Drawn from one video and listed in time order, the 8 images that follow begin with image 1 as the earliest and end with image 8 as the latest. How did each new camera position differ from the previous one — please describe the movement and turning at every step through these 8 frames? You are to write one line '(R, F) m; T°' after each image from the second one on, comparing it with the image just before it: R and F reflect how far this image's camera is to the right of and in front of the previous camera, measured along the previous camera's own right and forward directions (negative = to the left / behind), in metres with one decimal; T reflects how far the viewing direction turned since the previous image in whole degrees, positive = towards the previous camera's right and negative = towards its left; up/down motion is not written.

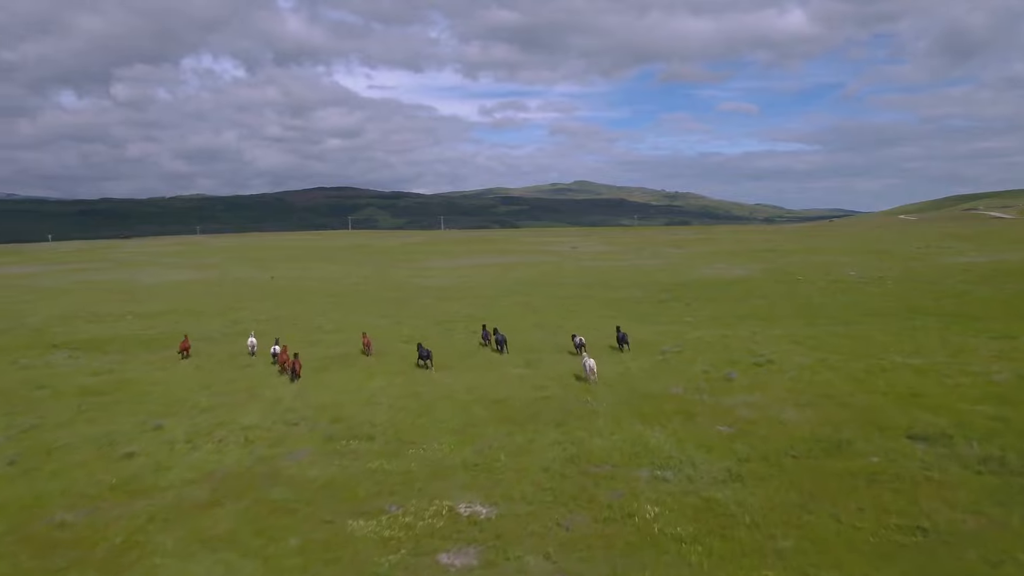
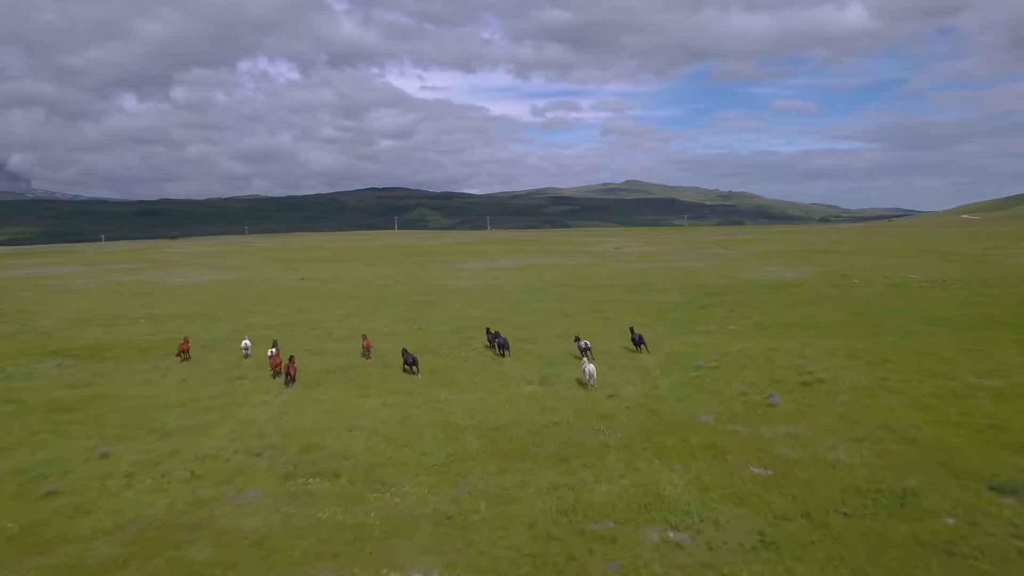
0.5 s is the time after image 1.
(+1.1, +3.3) m; -3°
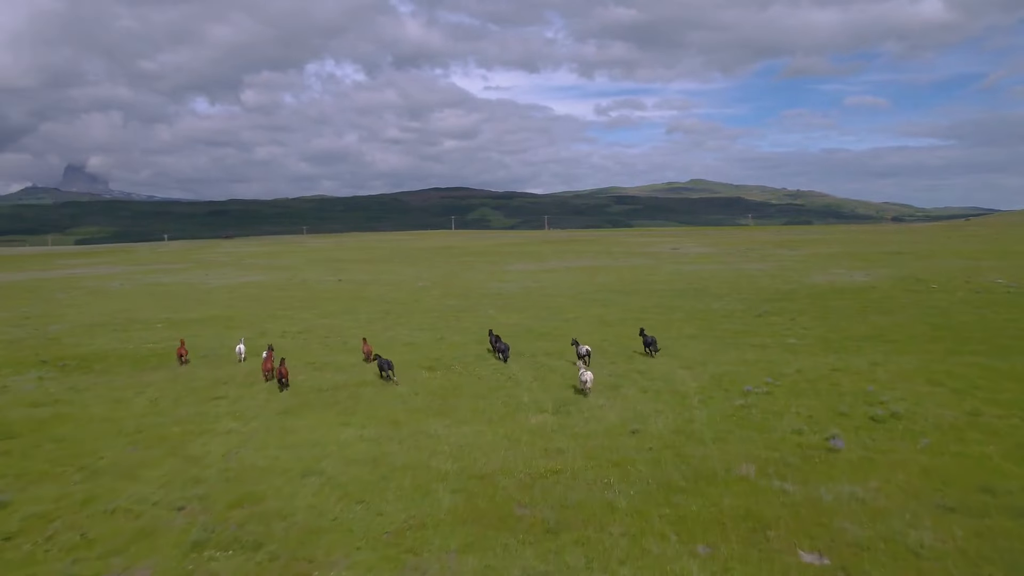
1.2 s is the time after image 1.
(+1.3, +4.0) m; -4°
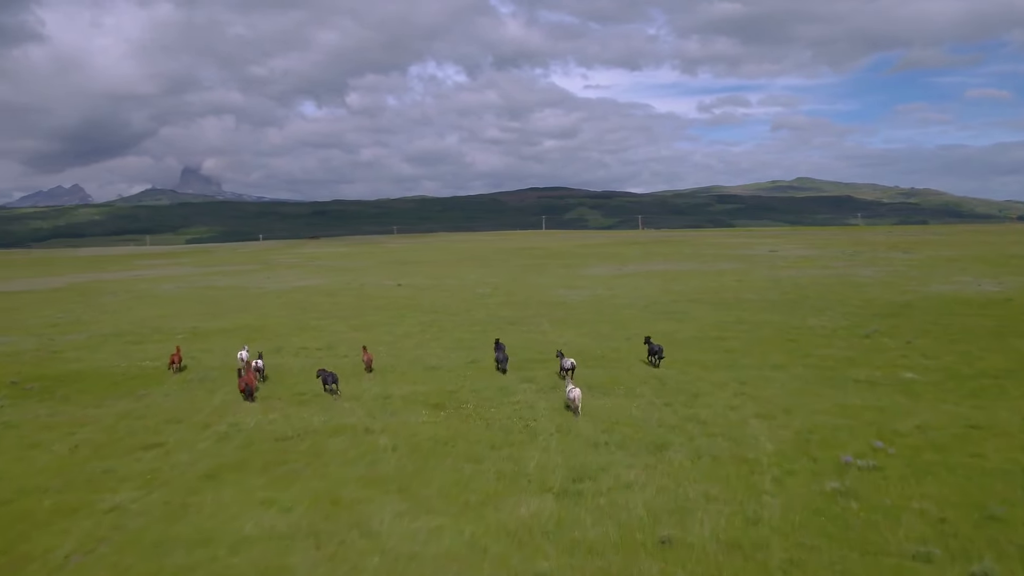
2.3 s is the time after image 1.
(+1.8, +6.4) m; -6°
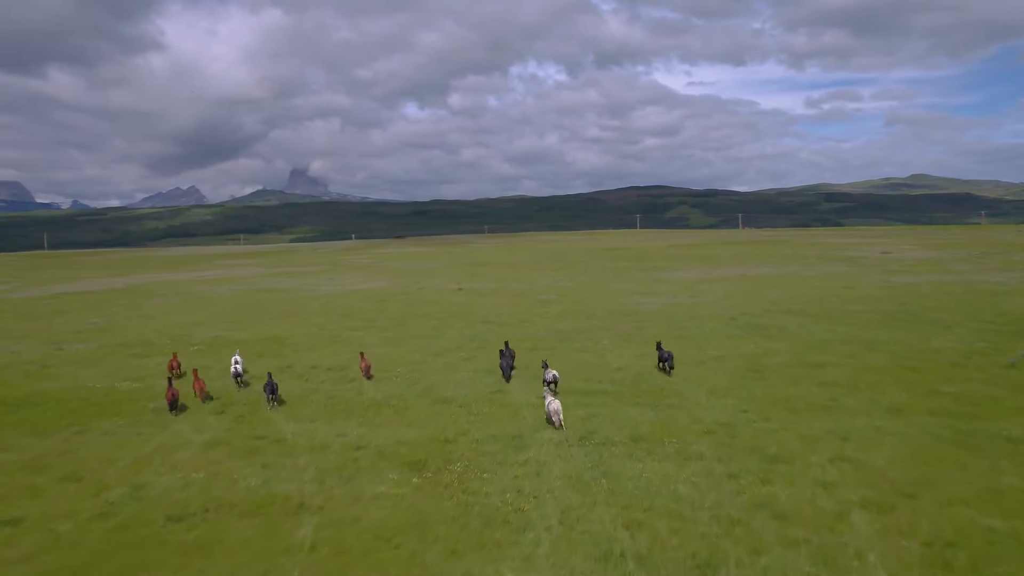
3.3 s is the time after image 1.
(+1.8, +6.4) m; -6°
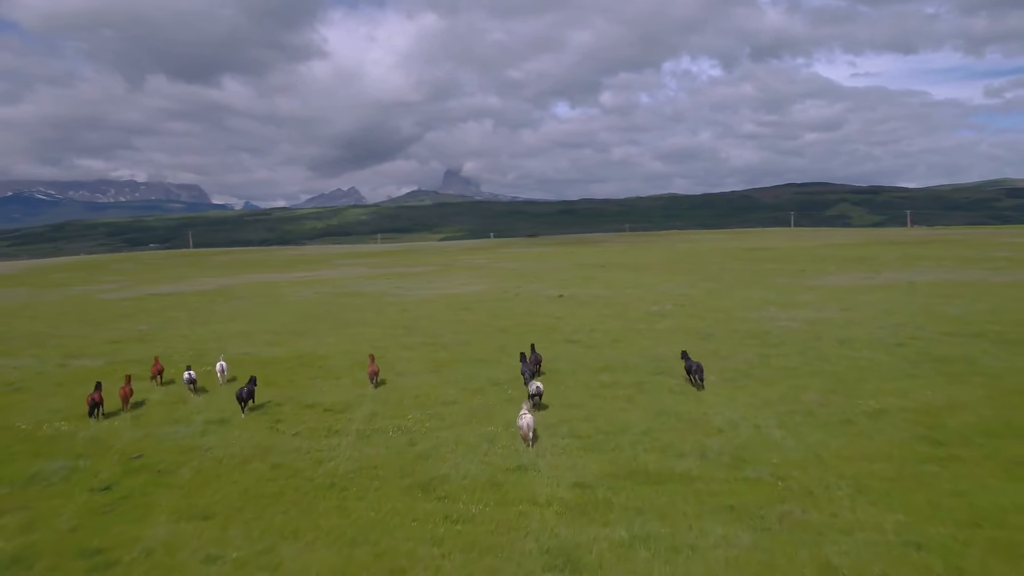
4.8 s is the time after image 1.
(+2.2, +8.8) m; -10°
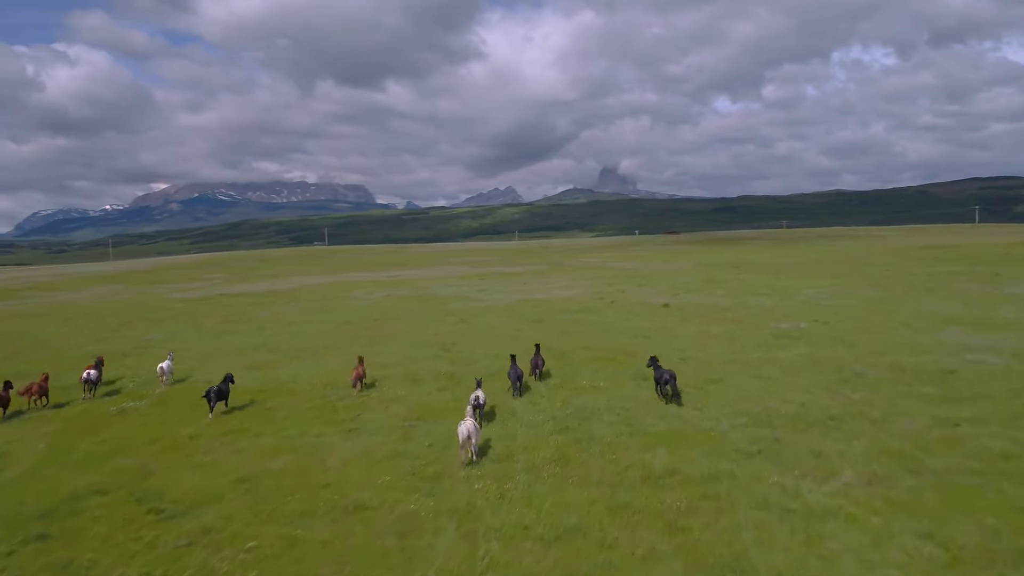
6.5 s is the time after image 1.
(+2.8, +10.5) m; -10°
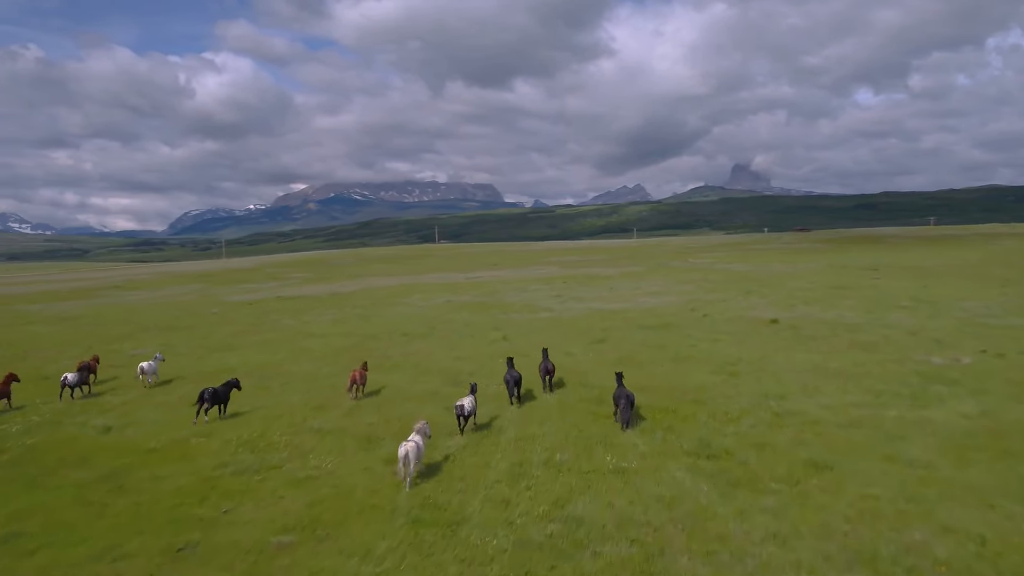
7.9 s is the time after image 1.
(+2.3, +8.0) m; -8°
